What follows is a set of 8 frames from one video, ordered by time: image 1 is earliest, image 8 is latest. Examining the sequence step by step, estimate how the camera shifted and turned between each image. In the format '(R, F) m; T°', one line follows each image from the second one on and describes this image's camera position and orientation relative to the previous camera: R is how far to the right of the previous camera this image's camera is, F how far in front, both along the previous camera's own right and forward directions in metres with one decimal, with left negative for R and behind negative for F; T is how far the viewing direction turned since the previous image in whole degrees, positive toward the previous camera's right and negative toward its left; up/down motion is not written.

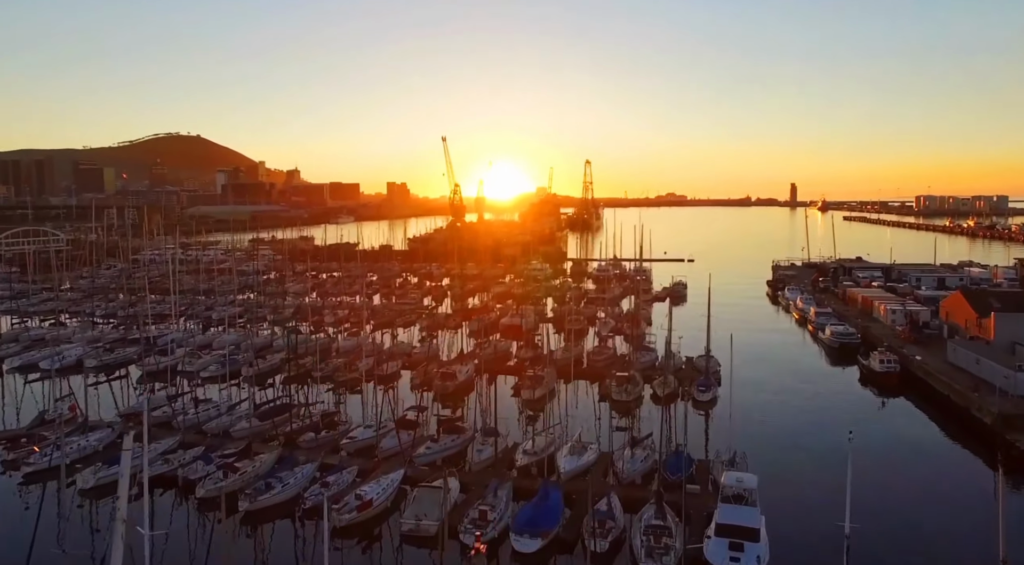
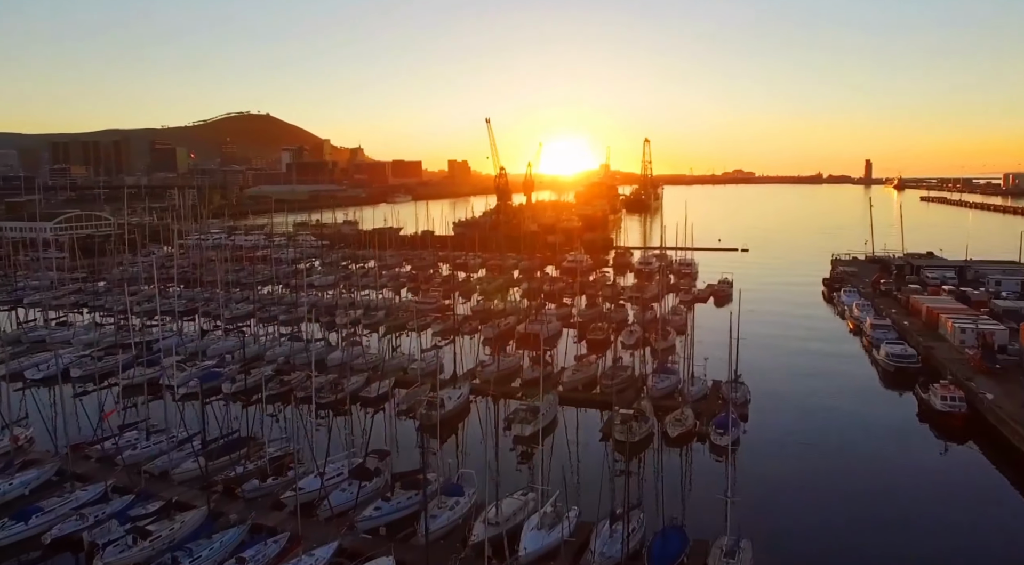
(+1.4, +2.1) m; -5°
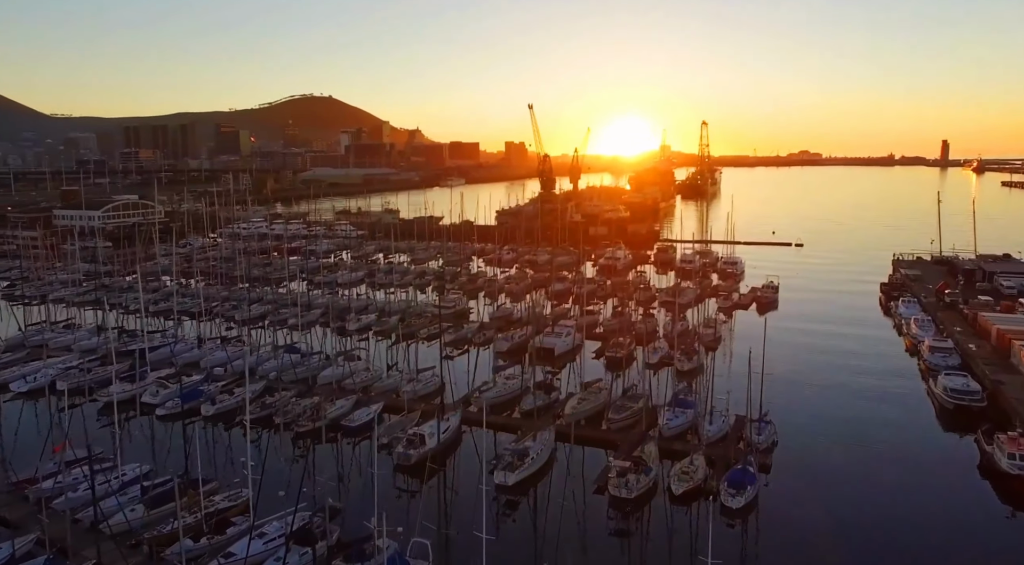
(+1.2, +1.8) m; -5°
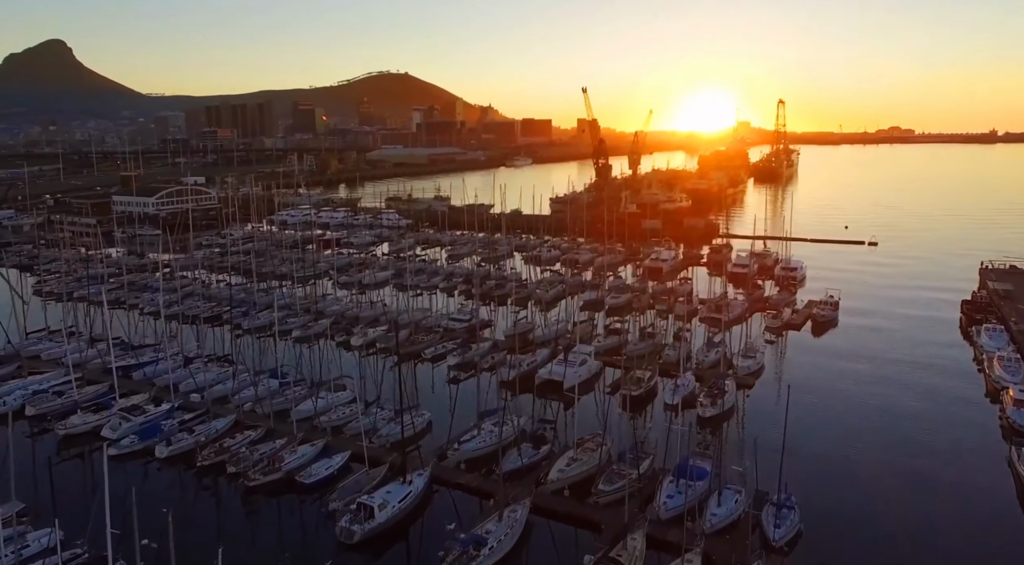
(+1.6, +2.3) m; -6°
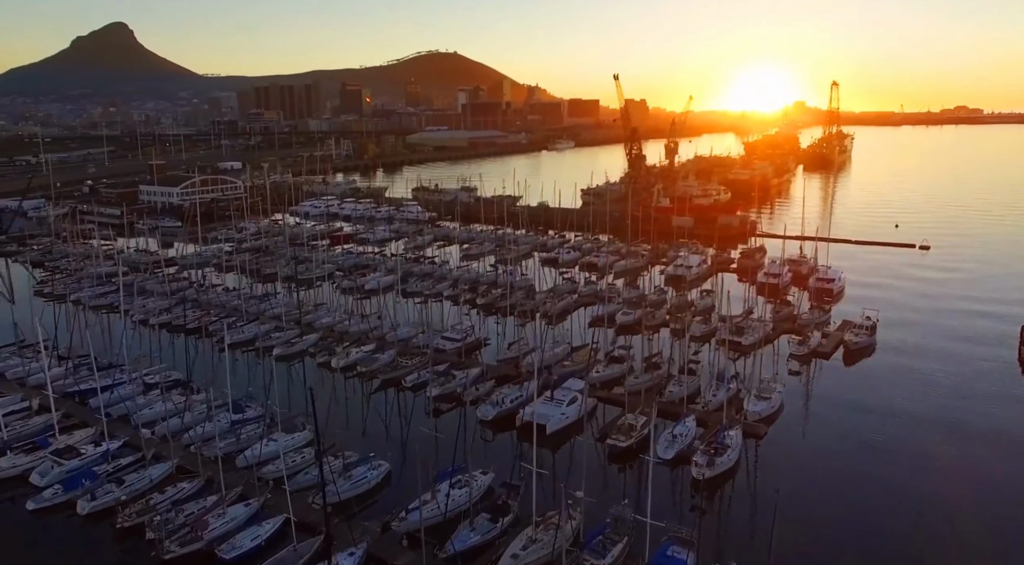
(+1.5, +2.0) m; -4°
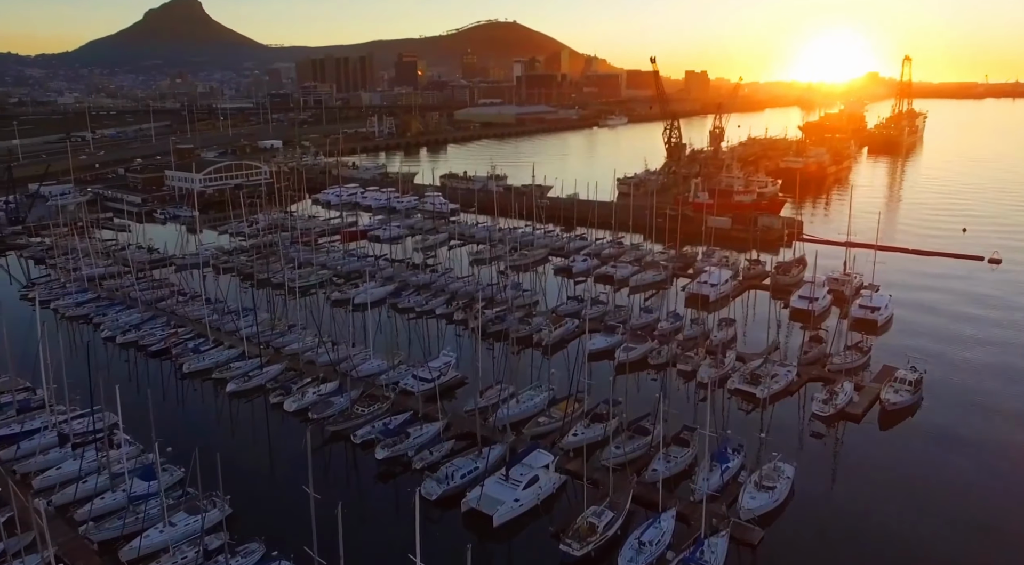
(+2.0, +2.8) m; -4°
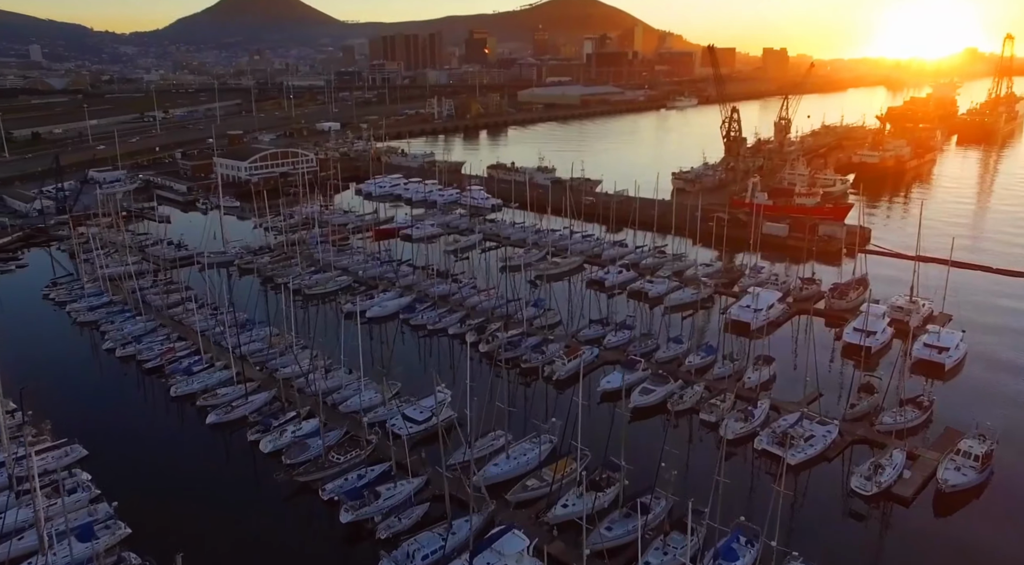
(+1.5, +2.1) m; -5°
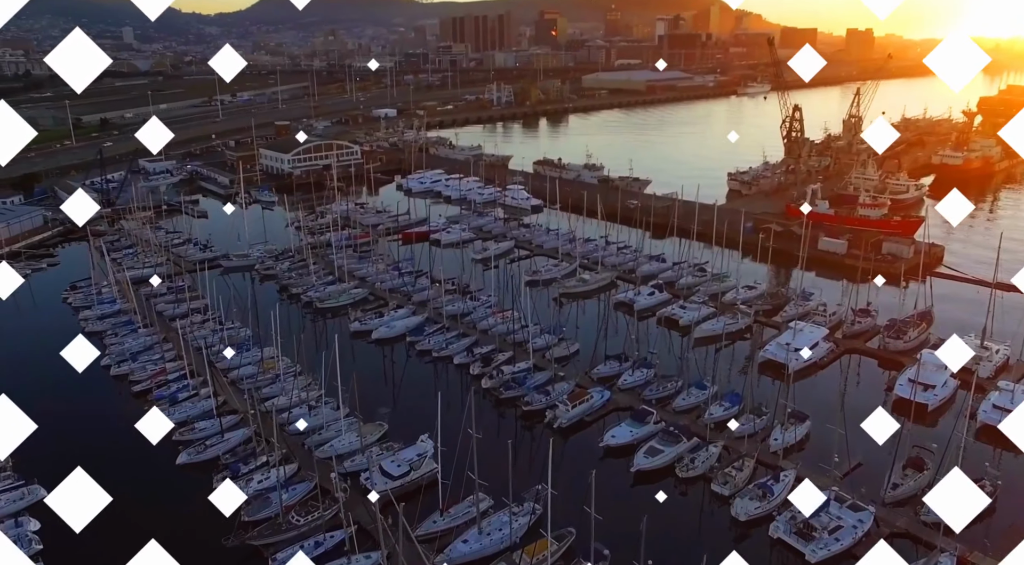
(+1.6, +2.0) m; -5°
